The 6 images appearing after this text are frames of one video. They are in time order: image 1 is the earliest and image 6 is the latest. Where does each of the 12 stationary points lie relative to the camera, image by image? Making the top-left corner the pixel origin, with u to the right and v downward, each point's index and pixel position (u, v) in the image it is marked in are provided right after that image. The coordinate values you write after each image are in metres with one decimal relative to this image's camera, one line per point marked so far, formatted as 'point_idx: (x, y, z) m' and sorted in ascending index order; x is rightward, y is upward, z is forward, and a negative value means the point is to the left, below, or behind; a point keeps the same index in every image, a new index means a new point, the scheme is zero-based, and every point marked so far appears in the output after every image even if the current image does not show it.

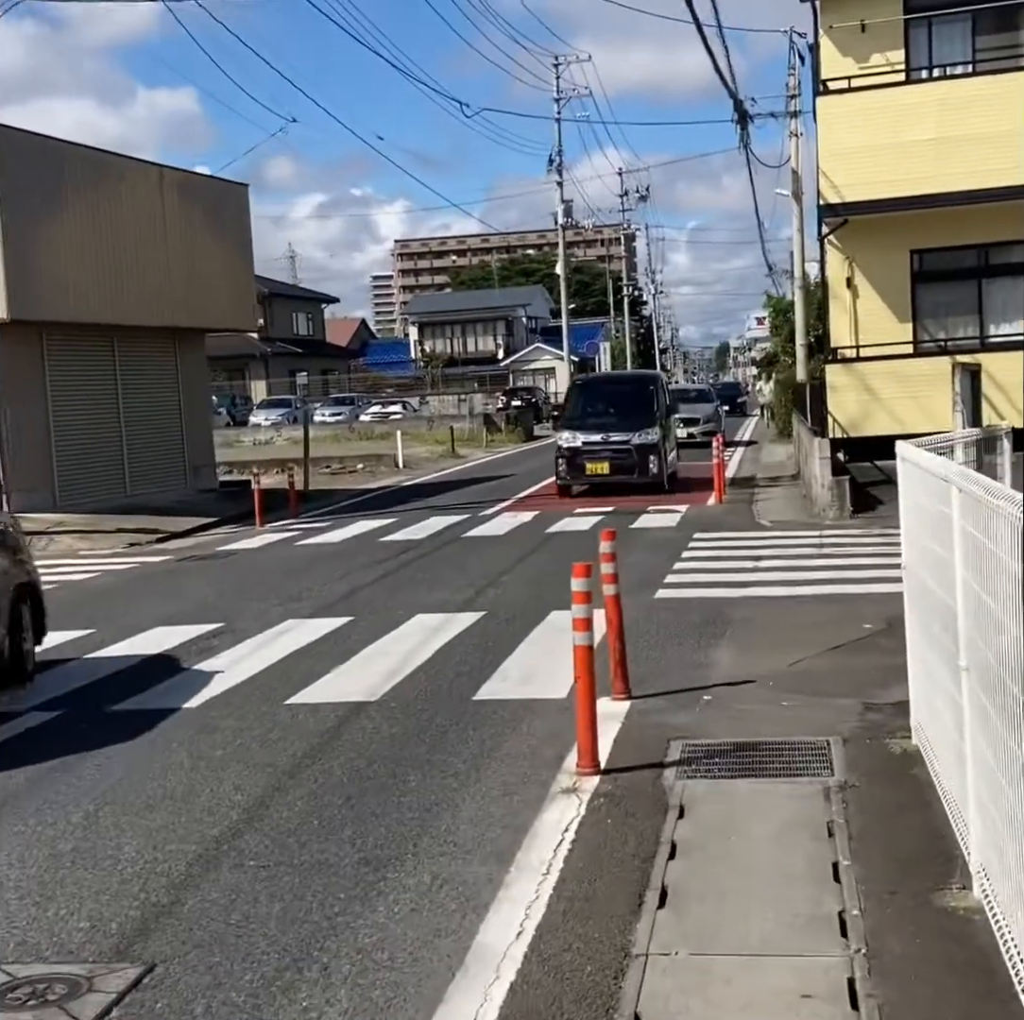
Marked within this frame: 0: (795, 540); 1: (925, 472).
0: (+2.7, -0.3, +15.3) m
1: (+1.6, +0.1, +6.0) m
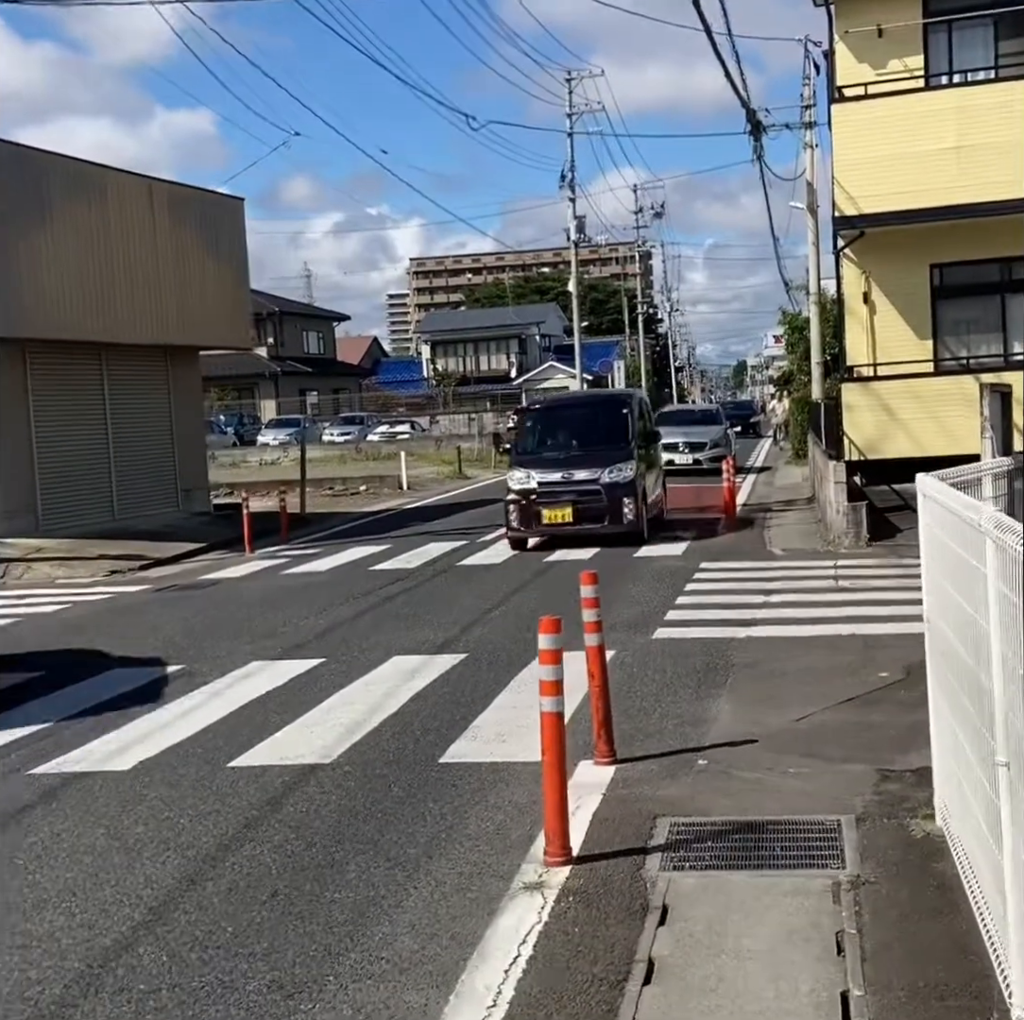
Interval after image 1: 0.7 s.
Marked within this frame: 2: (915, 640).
0: (+2.7, -0.5, +14.5) m
1: (+1.4, 0.0, +5.1) m
2: (+2.4, -0.8, +9.4) m
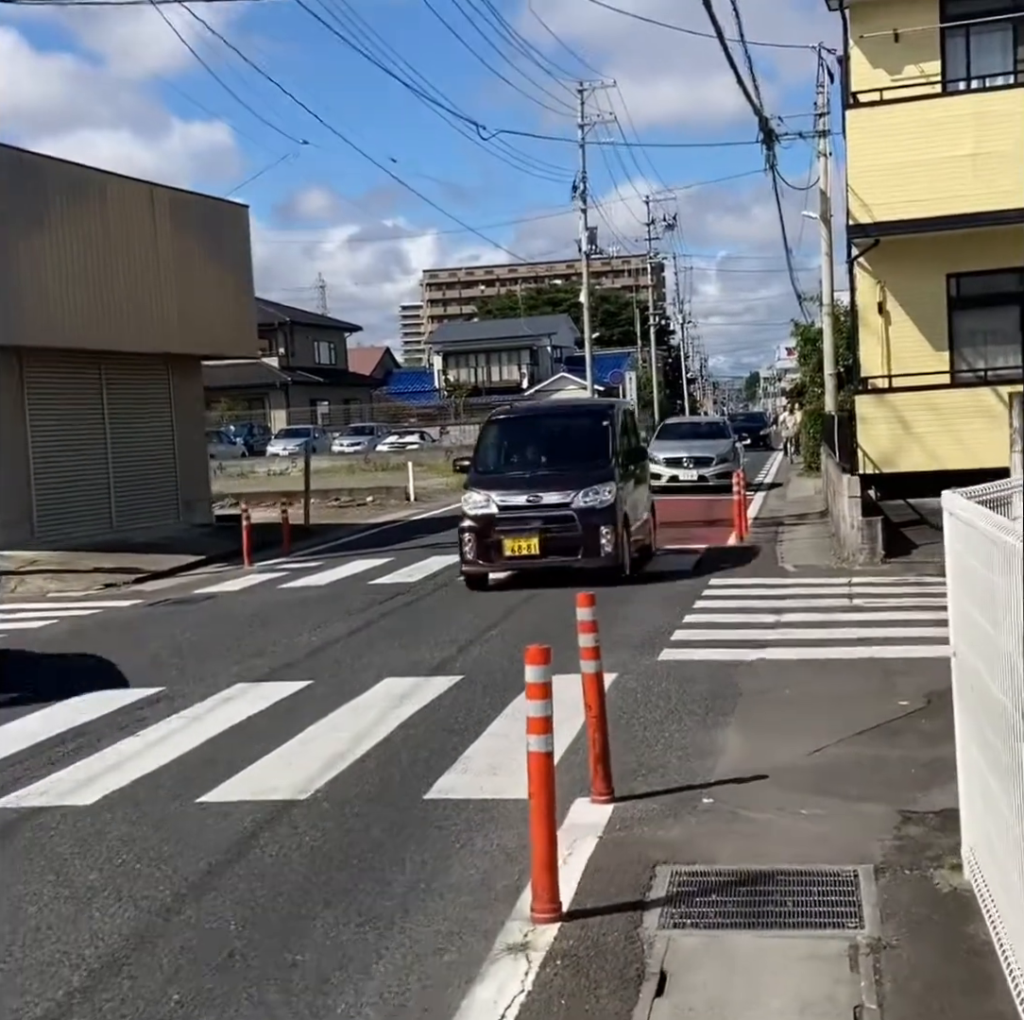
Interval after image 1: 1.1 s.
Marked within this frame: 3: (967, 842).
0: (+2.7, -0.7, +14.0) m
1: (+1.4, -0.1, +4.7) m
2: (+2.4, -0.9, +8.9) m
3: (+1.4, -1.0, +4.9) m
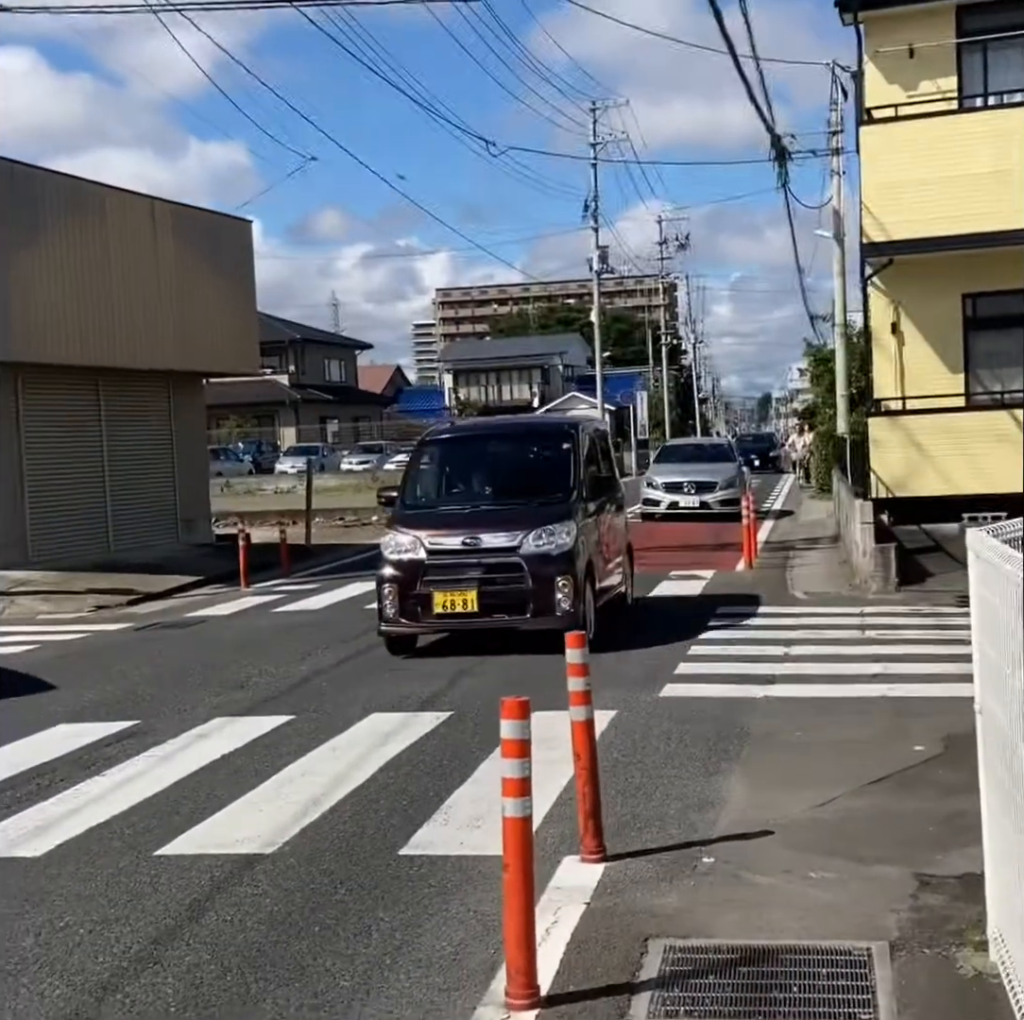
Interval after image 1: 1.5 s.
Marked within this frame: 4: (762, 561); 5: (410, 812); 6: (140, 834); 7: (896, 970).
0: (+2.7, -0.9, +13.5) m
1: (+1.3, -0.2, +4.2) m
2: (+2.3, -1.0, +8.4) m
3: (+1.4, -1.1, +4.5) m
4: (+2.9, -0.6, +18.5) m
5: (-0.4, -1.2, +6.3) m
6: (-1.4, -1.2, +6.1) m
7: (+1.0, -1.3, +4.3) m
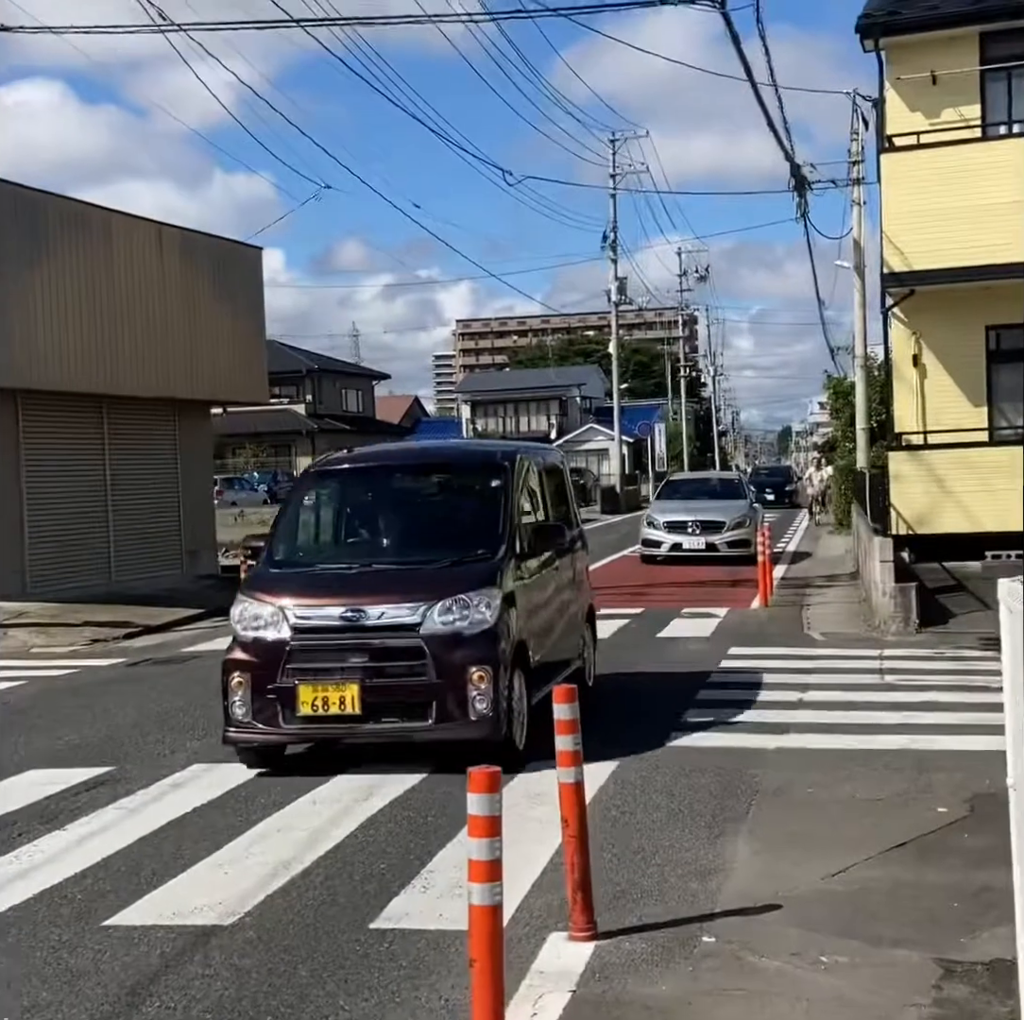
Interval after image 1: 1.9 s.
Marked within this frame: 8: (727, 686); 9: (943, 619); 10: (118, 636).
0: (+2.8, -1.2, +12.9) m
1: (+1.2, -0.3, +3.7) m
2: (+2.3, -1.2, +7.8) m
3: (+1.3, -1.3, +3.9) m
4: (+3.0, -1.0, +18.0) m
5: (-0.5, -1.3, +5.8) m
6: (-1.5, -1.4, +5.6) m
7: (+1.0, -1.4, +3.8) m
8: (+1.6, -1.3, +11.5) m
9: (+3.9, -1.0, +14.5) m
10: (-4.1, -1.3, +16.4) m
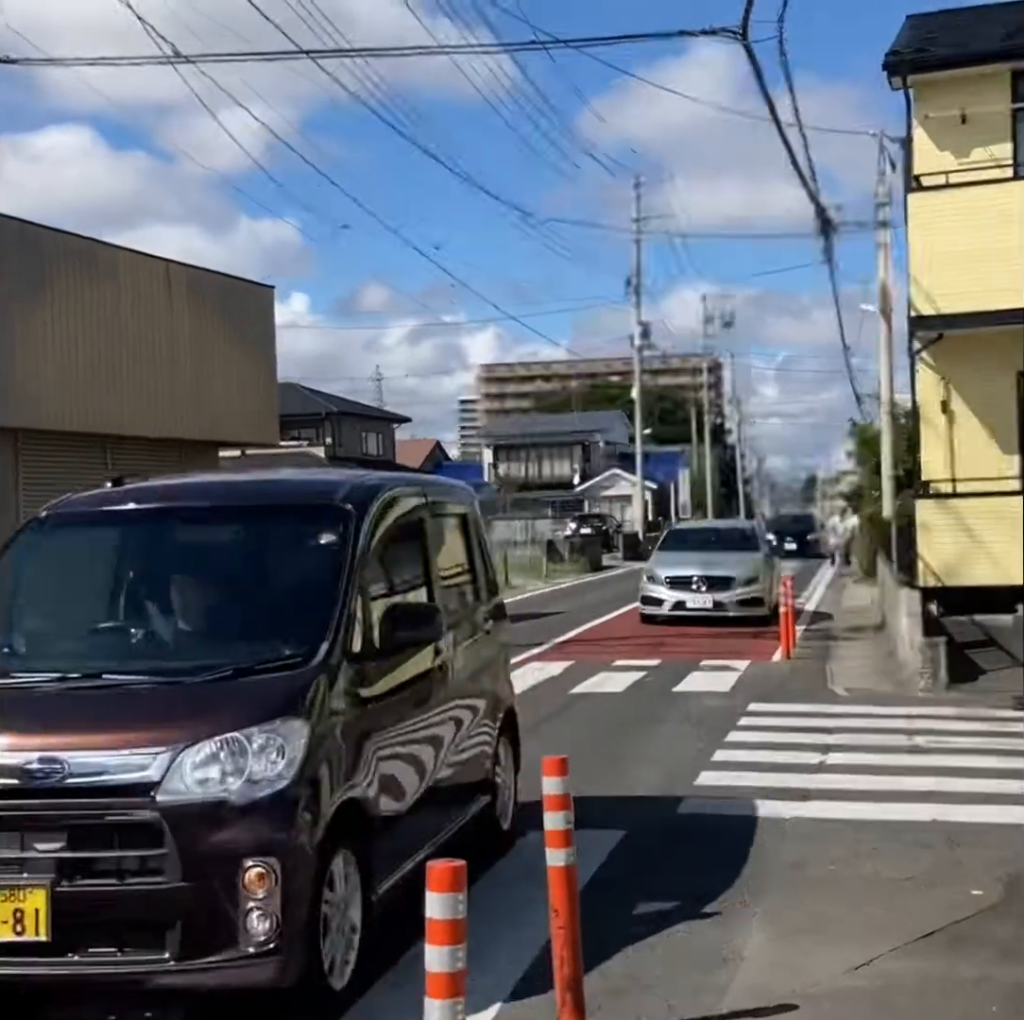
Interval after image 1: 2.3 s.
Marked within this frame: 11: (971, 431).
0: (+2.8, -1.6, +12.3) m
1: (+1.2, -0.4, +3.1) m
2: (+2.3, -1.5, +7.2) m
3: (+1.2, -1.4, +3.3) m
4: (+3.2, -1.6, +17.4) m
5: (-0.5, -1.5, +5.2) m
6: (-1.5, -1.5, +5.0) m
7: (+0.9, -1.5, +3.2) m
8: (+1.6, -1.6, +10.9) m
9: (+4.0, -1.4, +13.9) m
10: (-3.9, -1.7, +15.9) m
11: (+4.5, +0.8, +15.7) m
